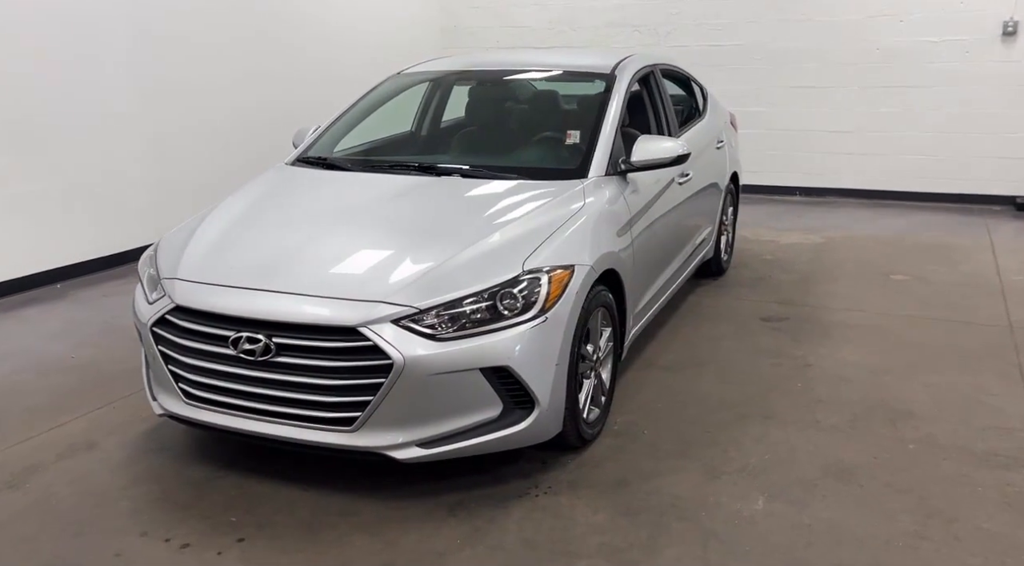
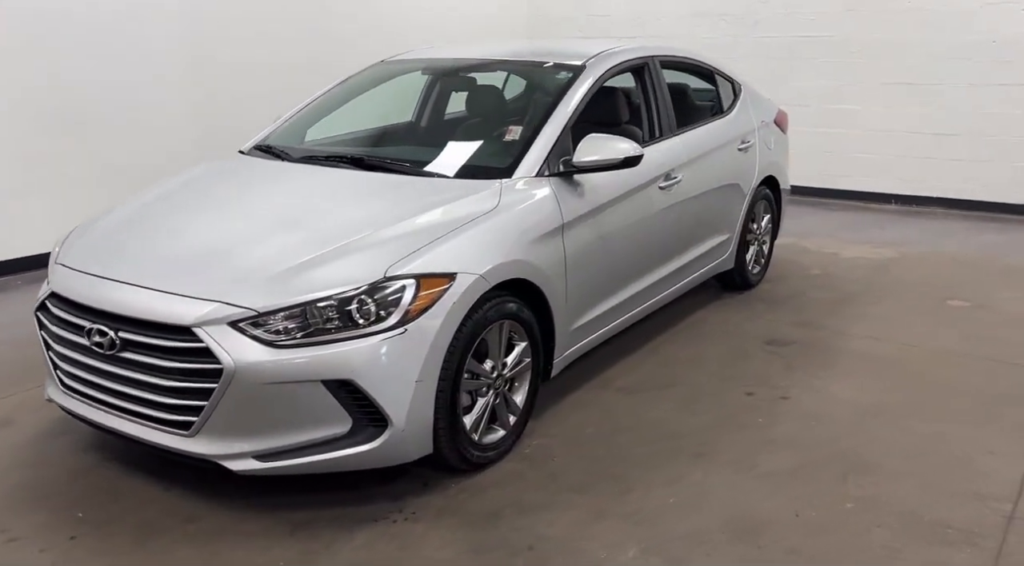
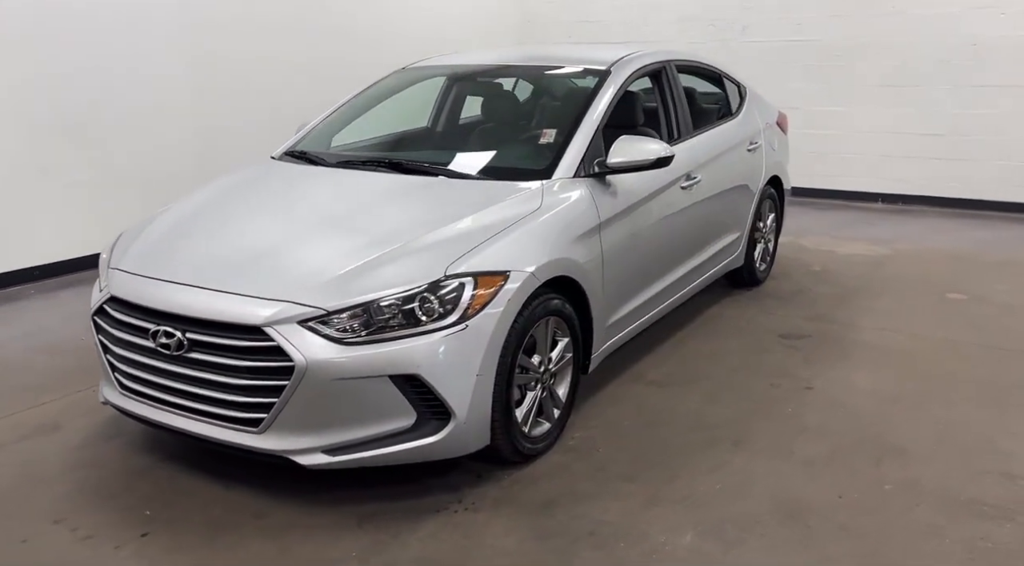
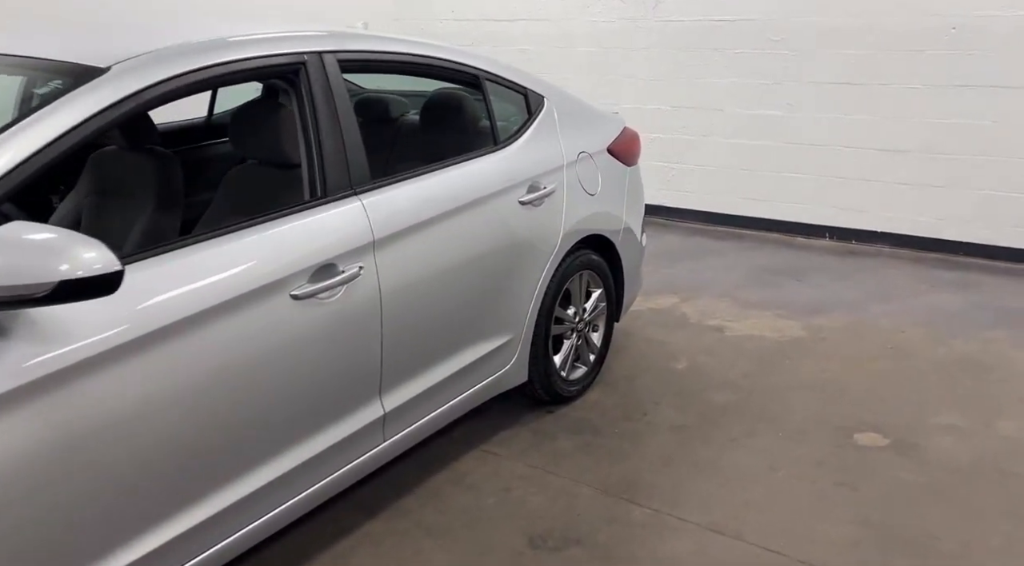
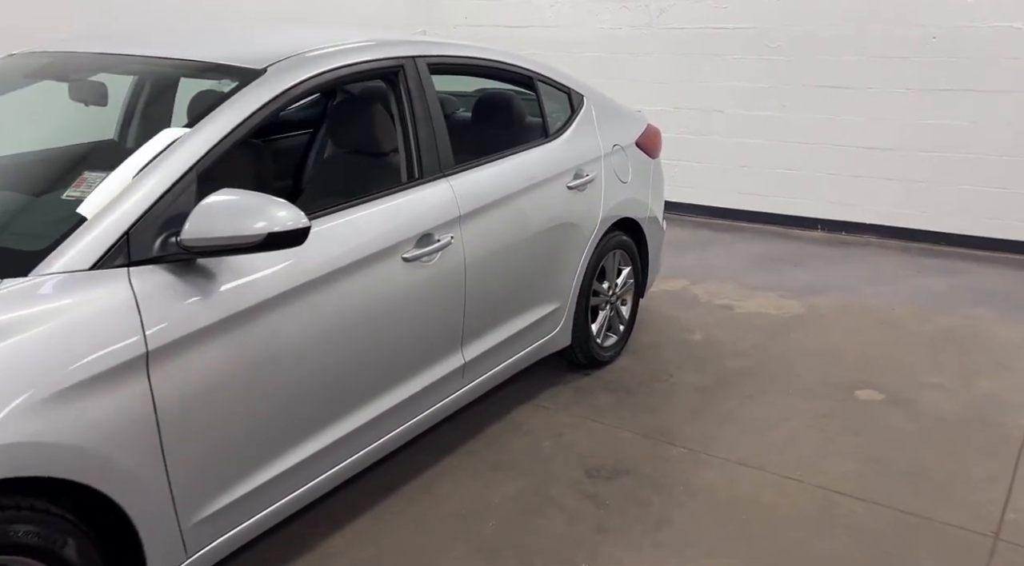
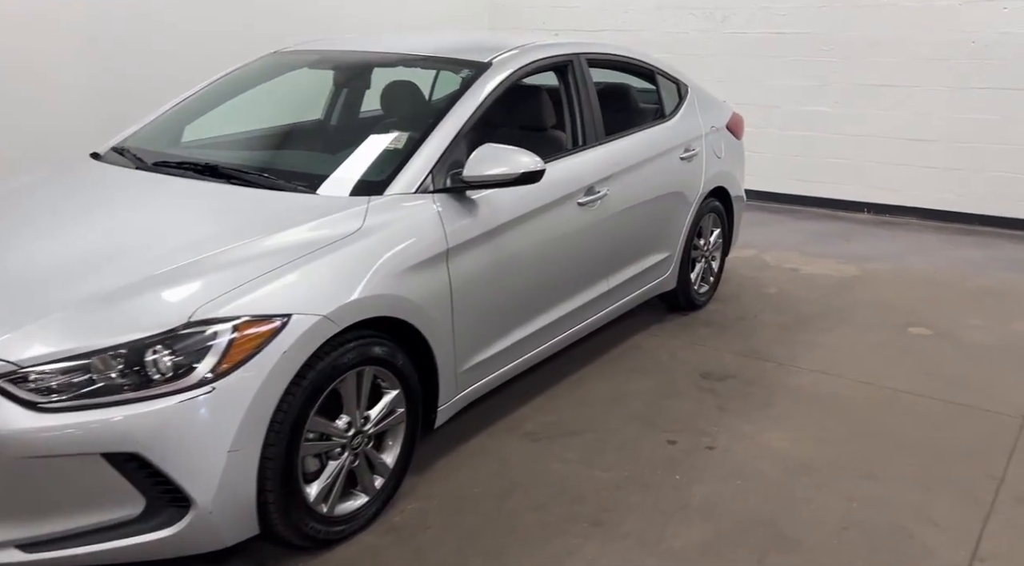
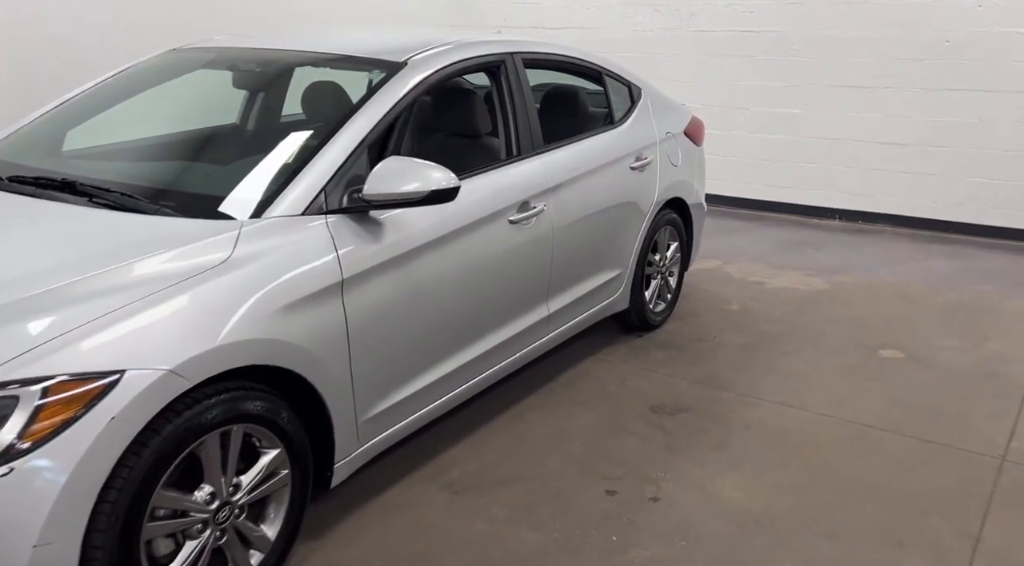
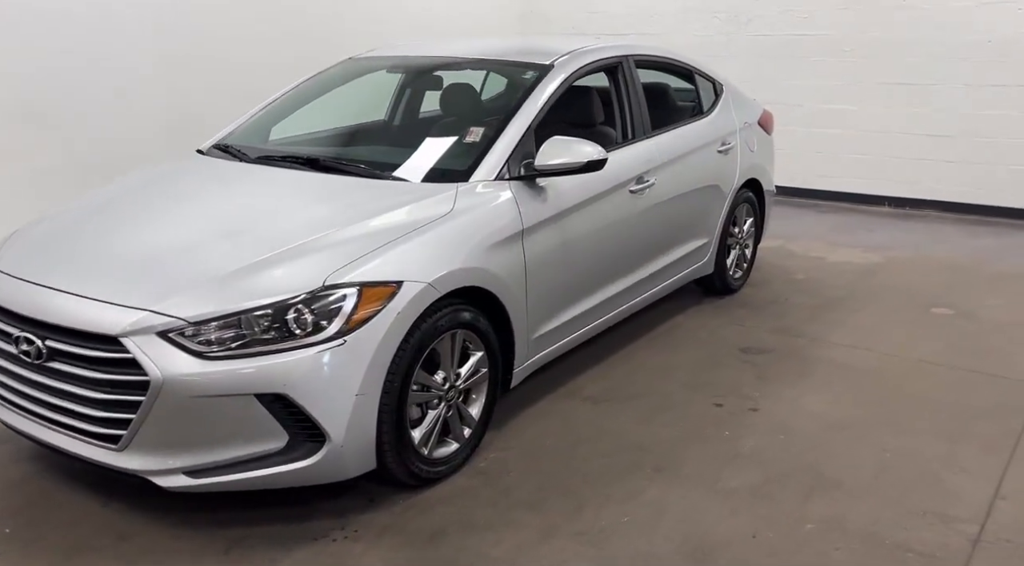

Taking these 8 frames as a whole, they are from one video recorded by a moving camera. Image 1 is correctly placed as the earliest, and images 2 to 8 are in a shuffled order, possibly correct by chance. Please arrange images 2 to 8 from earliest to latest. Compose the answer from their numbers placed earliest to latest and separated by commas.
3, 2, 8, 6, 7, 5, 4
